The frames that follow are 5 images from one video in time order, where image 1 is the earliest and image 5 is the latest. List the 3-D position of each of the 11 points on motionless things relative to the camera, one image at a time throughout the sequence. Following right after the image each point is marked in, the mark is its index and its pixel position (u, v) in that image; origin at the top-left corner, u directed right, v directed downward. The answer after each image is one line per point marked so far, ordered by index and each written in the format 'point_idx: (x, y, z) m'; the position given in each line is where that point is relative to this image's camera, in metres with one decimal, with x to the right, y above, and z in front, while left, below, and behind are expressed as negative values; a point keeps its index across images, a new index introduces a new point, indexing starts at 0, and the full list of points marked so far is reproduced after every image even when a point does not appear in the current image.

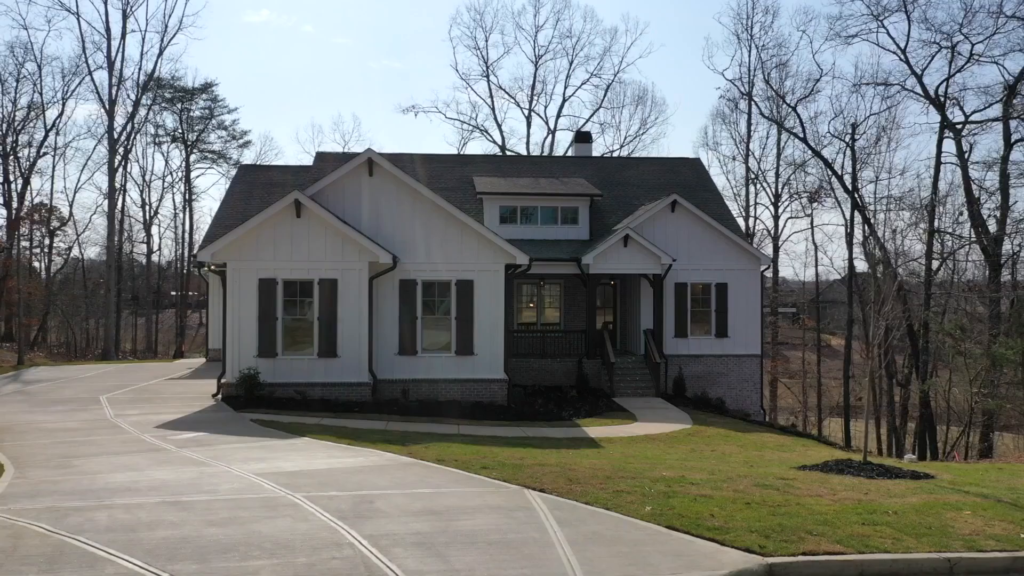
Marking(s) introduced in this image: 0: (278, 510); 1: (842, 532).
0: (-2.0, -1.9, +6.7) m
1: (+2.9, -2.2, +7.1) m
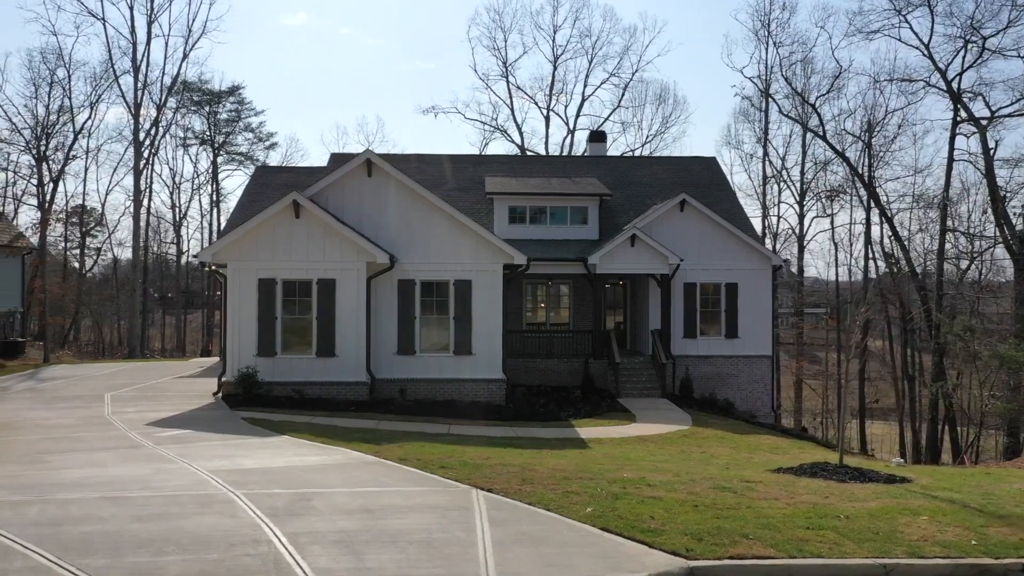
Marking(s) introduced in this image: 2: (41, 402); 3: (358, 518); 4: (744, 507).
0: (-2.6, -1.9, +6.8) m
1: (+2.3, -2.2, +7.0) m
2: (-10.8, -2.6, +18.2) m
3: (-1.3, -1.9, +6.7) m
4: (+2.3, -2.2, +8.0) m
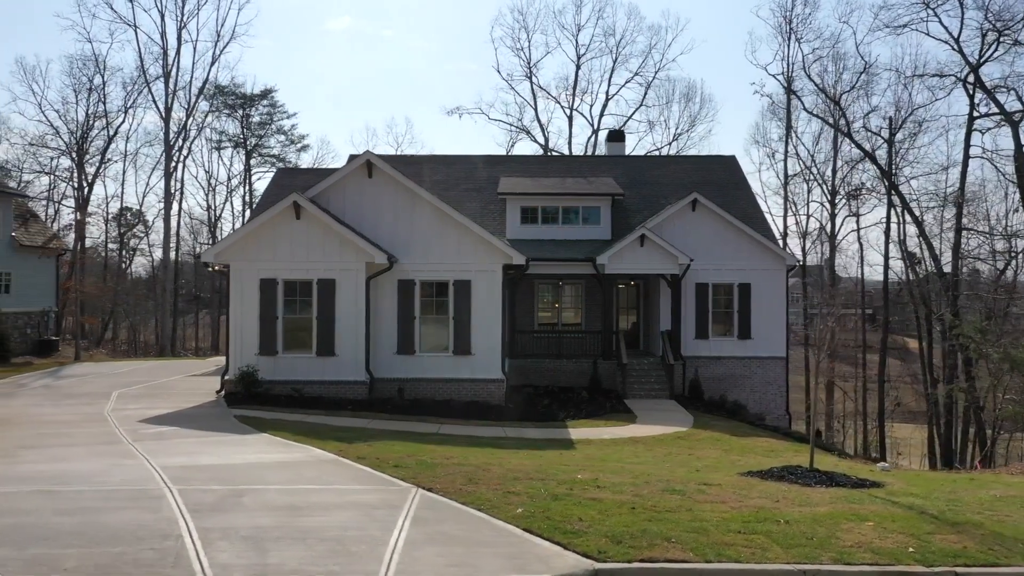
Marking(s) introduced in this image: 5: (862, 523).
0: (-3.3, -1.9, +6.9) m
1: (+1.7, -2.2, +6.9) m
2: (-10.9, -2.6, +18.8) m
3: (-2.0, -1.9, +6.8) m
4: (+1.7, -2.2, +7.9) m
5: (+3.4, -2.3, +7.8) m
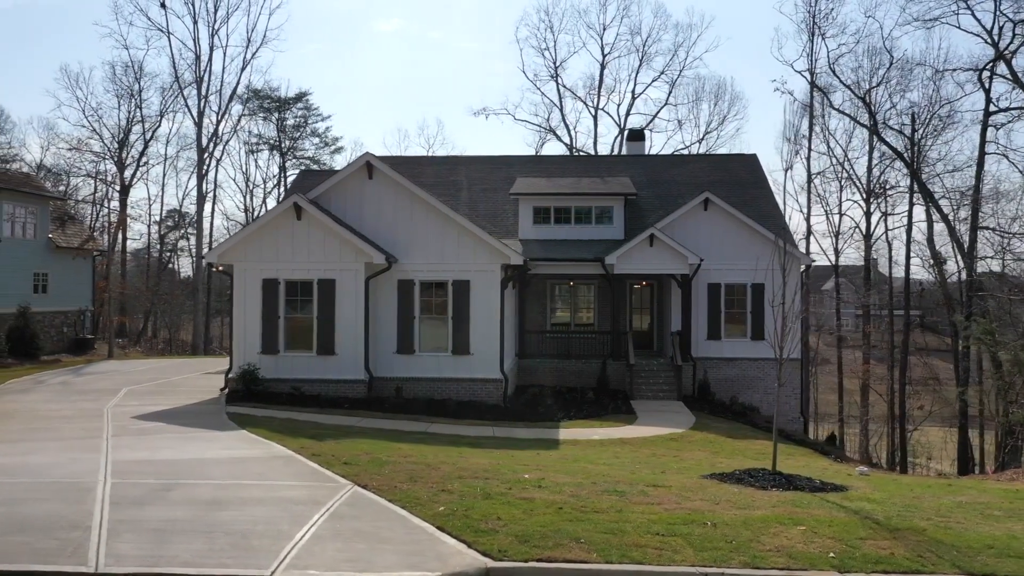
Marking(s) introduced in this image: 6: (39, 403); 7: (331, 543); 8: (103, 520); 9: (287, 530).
0: (-4.0, -1.9, +7.2) m
1: (+0.9, -2.2, +6.8) m
2: (-11.0, -2.6, +19.4) m
3: (-2.8, -1.9, +7.0) m
4: (+1.0, -2.2, +7.9) m
5: (+2.7, -2.3, +7.6) m
6: (-10.5, -2.6, +17.6) m
7: (-1.5, -2.1, +6.4) m
8: (-3.3, -1.9, +6.5) m
9: (-1.9, -2.0, +6.6) m
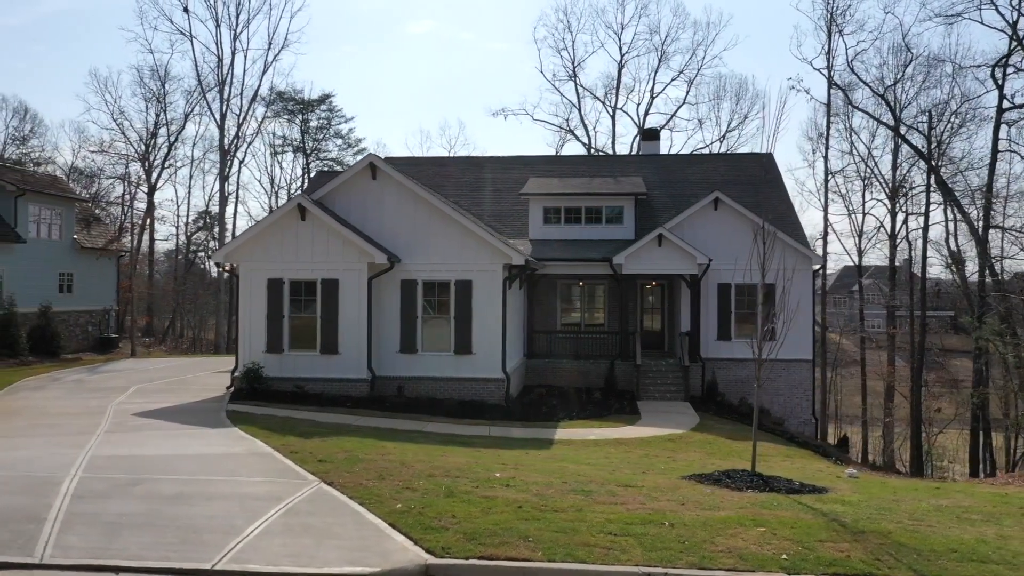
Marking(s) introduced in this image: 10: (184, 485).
0: (-4.4, -1.9, +7.4) m
1: (+0.5, -2.2, +6.8) m
2: (-10.9, -2.6, +19.8) m
3: (-3.2, -1.9, +7.1) m
4: (+0.6, -2.2, +7.9) m
5: (+2.3, -2.3, +7.6) m
6: (-10.5, -2.5, +18.0) m
7: (-1.9, -2.1, +6.5) m
8: (-3.8, -1.9, +6.6) m
9: (-2.3, -2.0, +6.7) m
10: (-3.2, -1.9, +7.8) m
